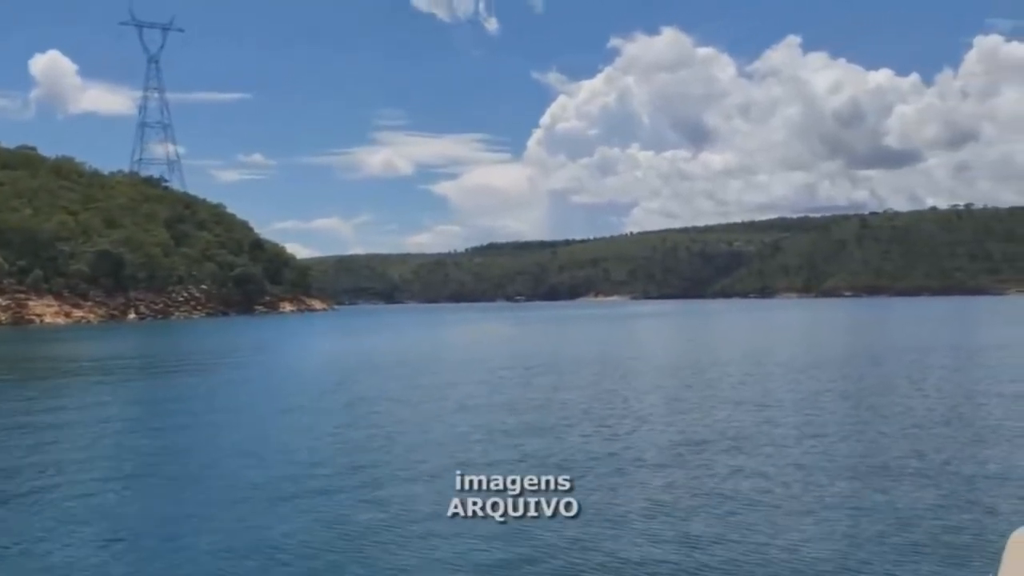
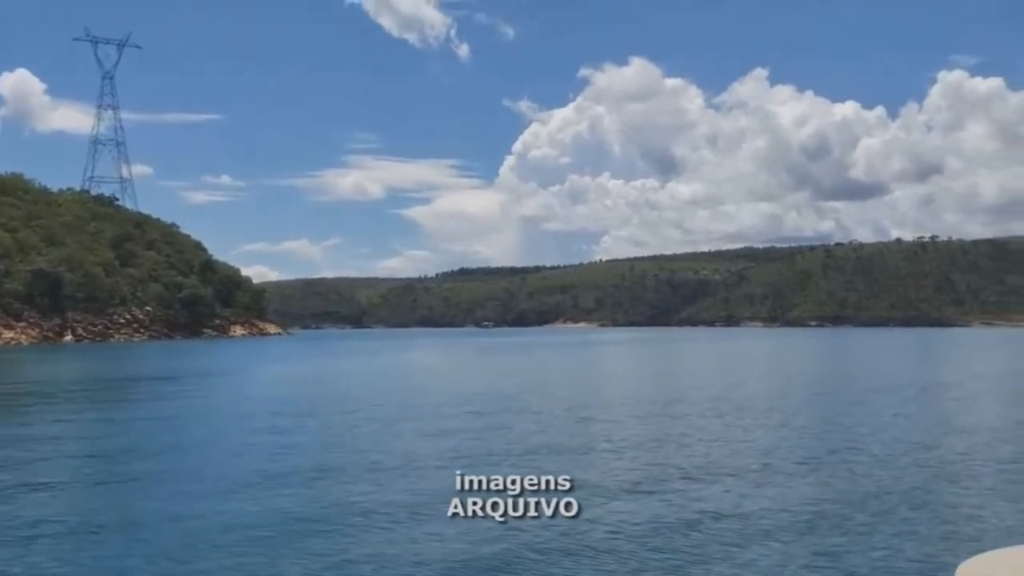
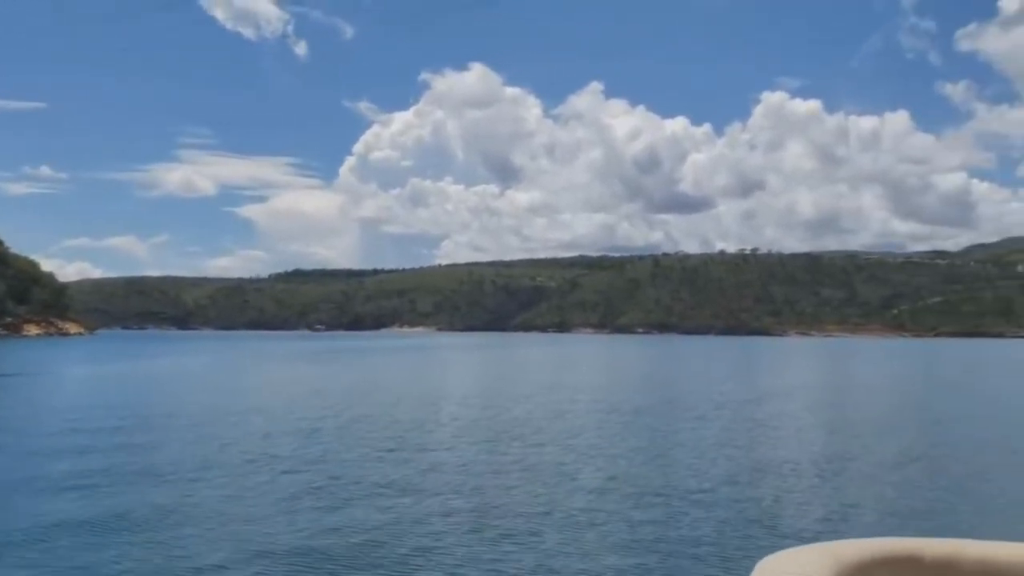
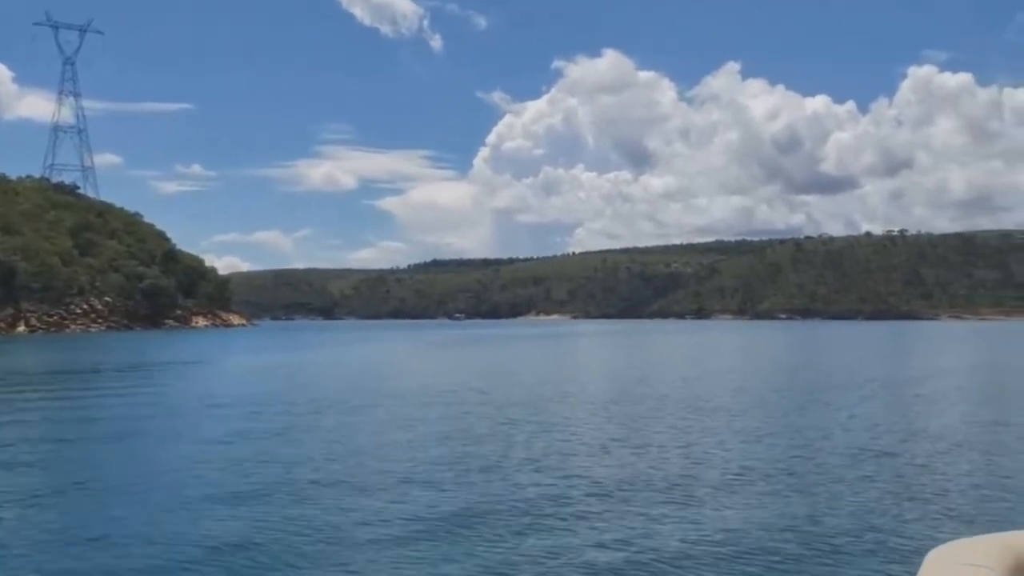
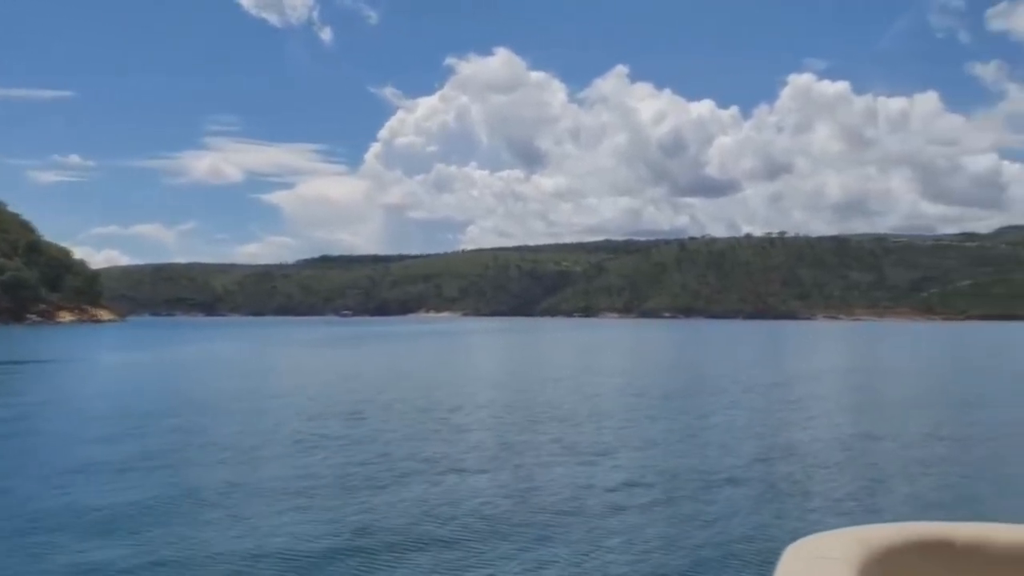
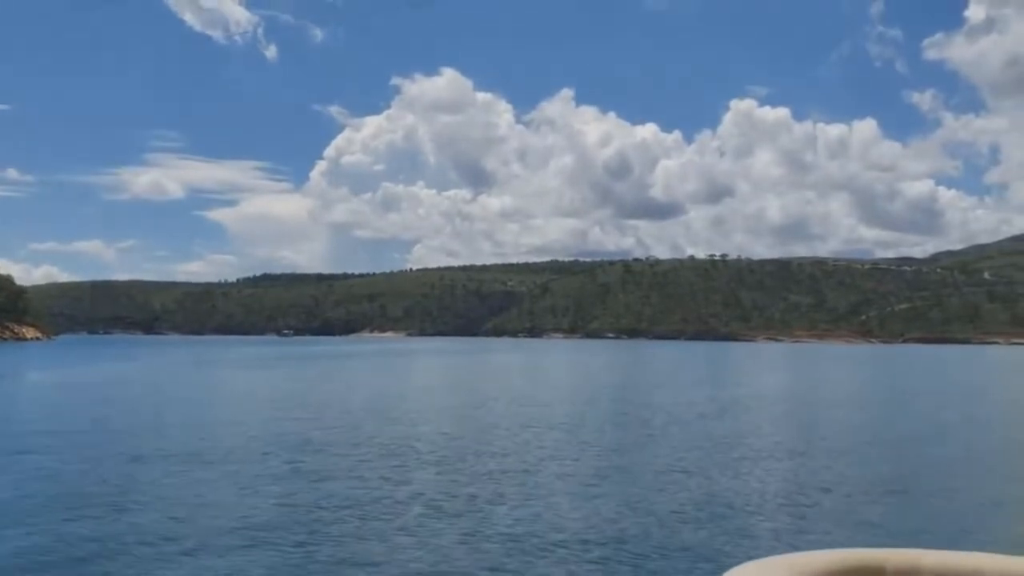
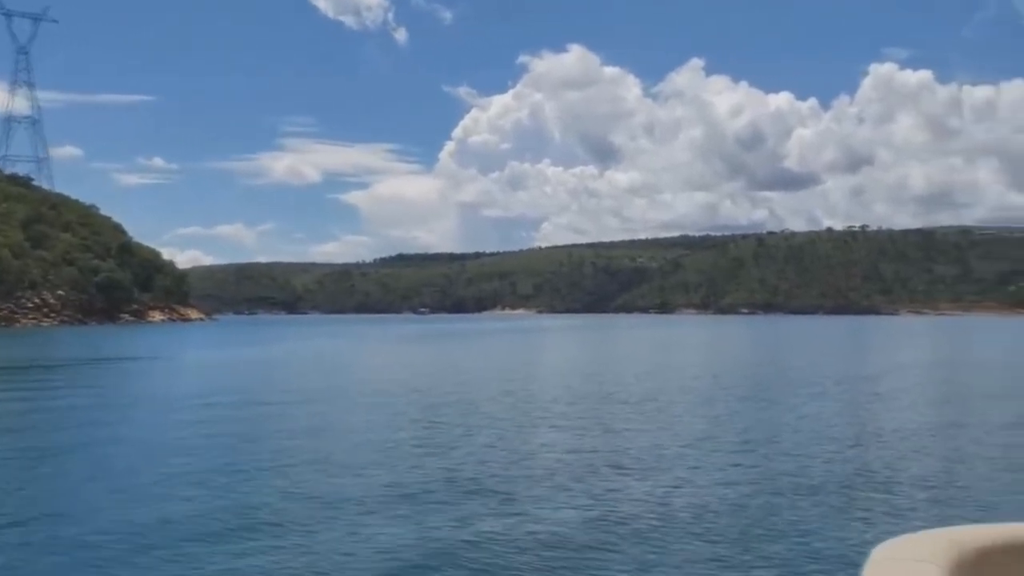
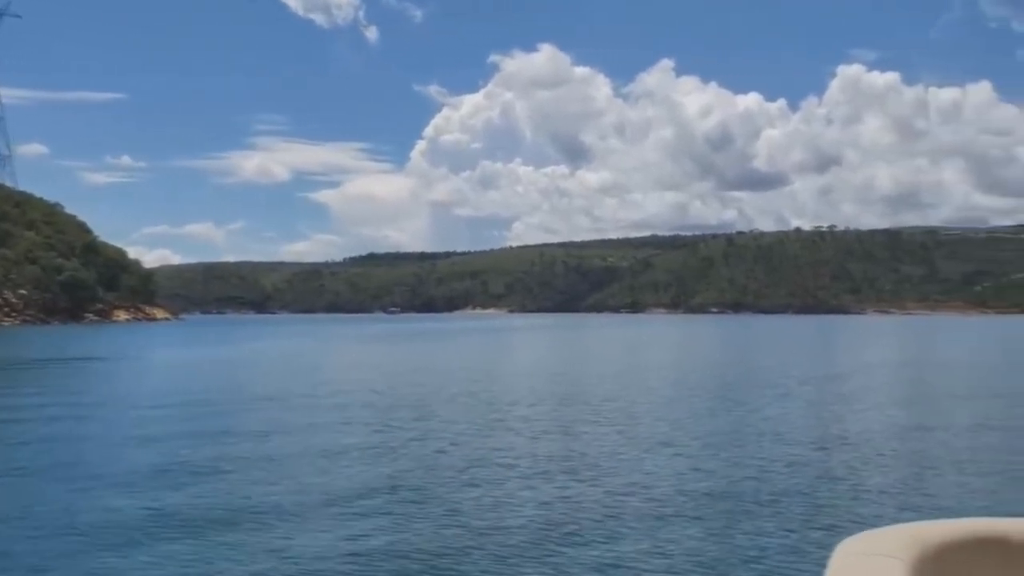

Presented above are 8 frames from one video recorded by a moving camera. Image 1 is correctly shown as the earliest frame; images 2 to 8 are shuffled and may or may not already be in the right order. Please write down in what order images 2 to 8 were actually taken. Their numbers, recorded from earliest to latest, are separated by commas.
2, 4, 7, 8, 5, 3, 6
